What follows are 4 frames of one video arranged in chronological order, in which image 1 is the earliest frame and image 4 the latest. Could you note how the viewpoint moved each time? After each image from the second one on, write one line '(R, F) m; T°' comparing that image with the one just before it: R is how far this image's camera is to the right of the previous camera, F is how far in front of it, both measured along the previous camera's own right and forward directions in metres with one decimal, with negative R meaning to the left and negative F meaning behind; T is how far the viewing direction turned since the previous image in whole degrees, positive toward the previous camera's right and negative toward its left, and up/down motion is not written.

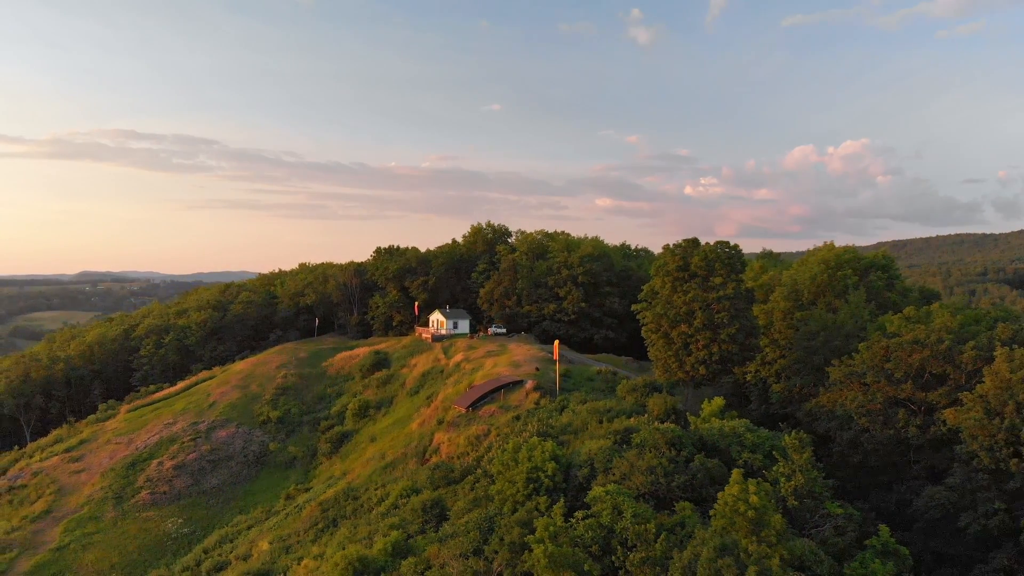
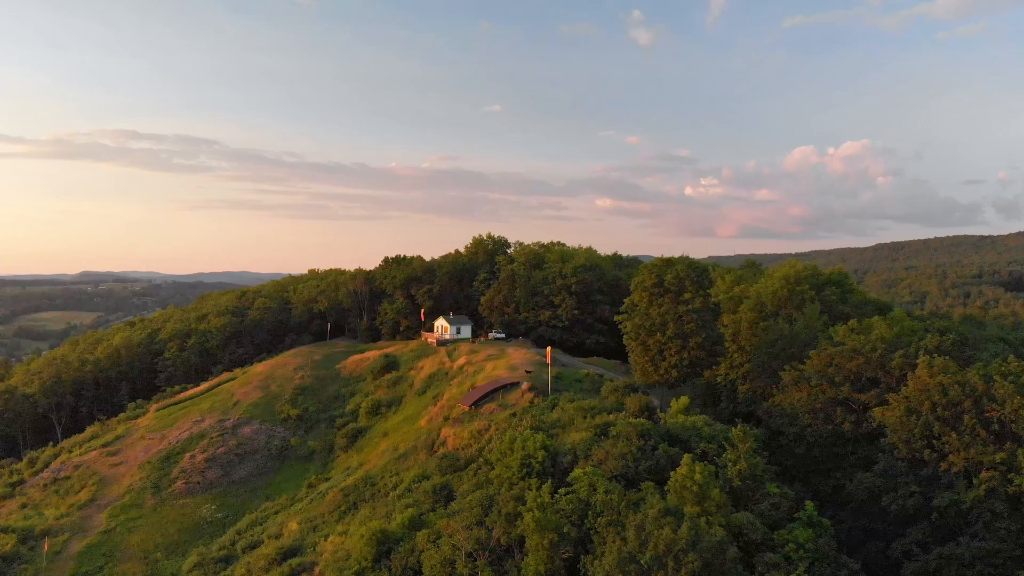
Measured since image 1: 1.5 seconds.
(+0.2, -5.1) m; 0°
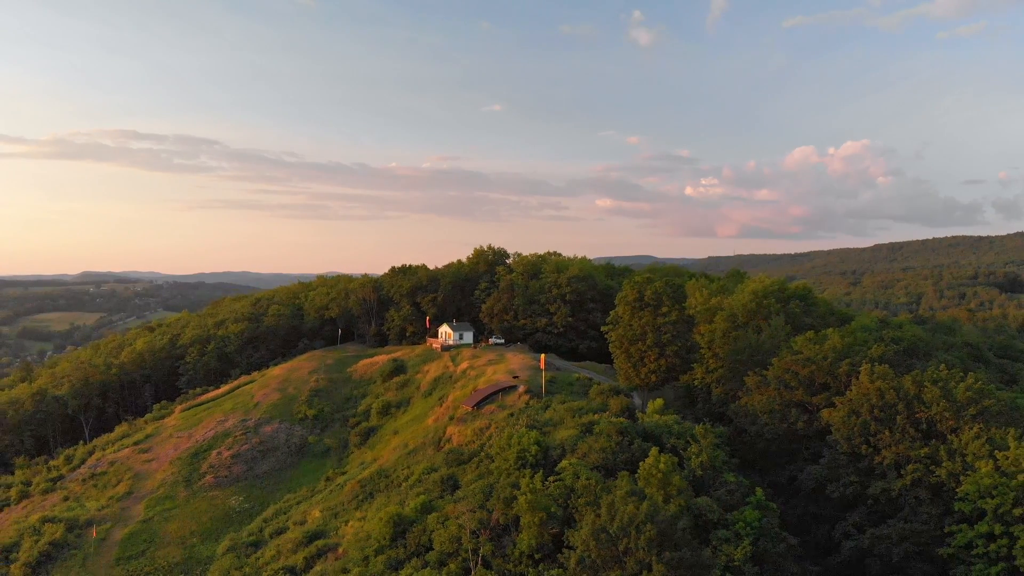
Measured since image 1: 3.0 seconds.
(+0.2, -5.1) m; 0°
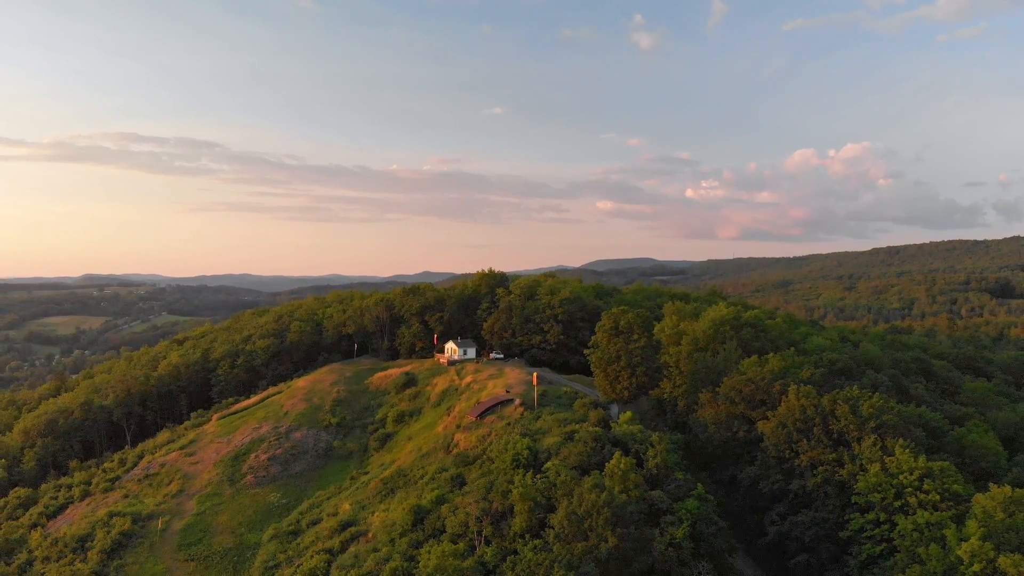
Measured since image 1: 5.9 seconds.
(+0.4, -9.1) m; 0°
